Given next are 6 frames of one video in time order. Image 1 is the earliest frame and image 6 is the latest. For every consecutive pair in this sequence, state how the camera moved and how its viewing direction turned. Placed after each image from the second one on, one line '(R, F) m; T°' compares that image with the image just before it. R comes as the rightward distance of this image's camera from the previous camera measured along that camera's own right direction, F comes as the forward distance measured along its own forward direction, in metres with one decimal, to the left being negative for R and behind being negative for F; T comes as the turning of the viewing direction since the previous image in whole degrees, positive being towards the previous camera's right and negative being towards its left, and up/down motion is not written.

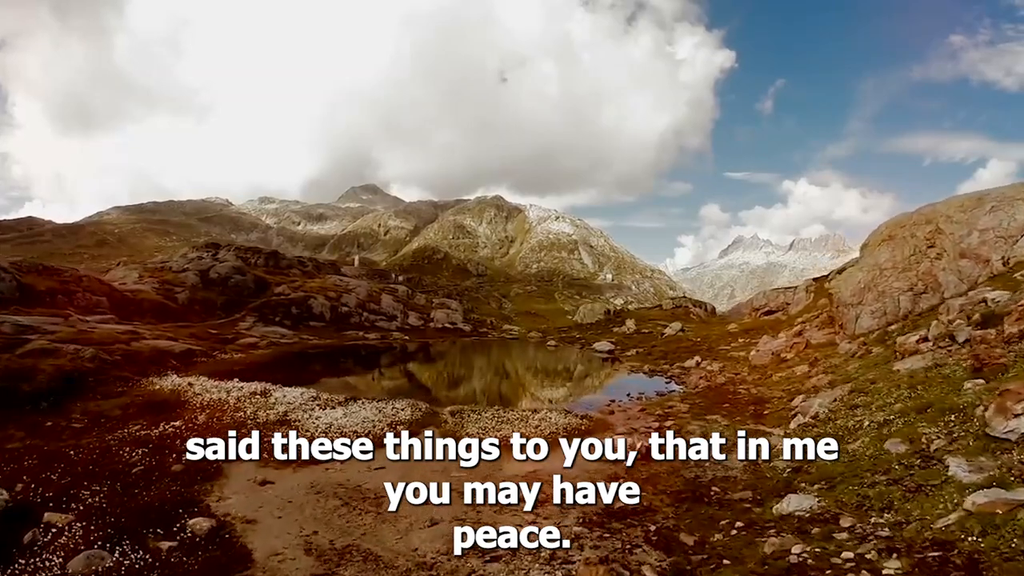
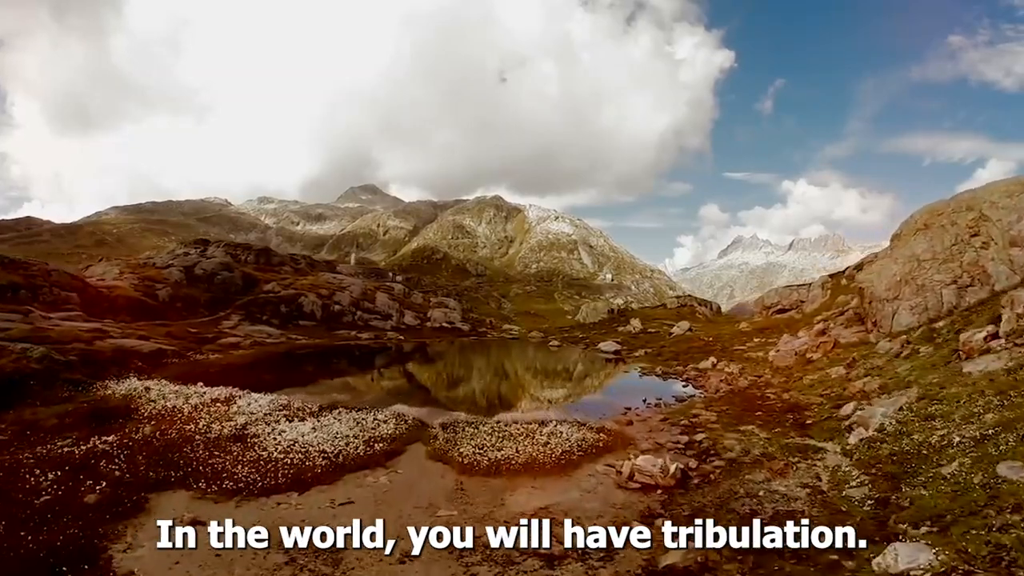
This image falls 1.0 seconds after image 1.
(-0.2, +4.6) m; 0°
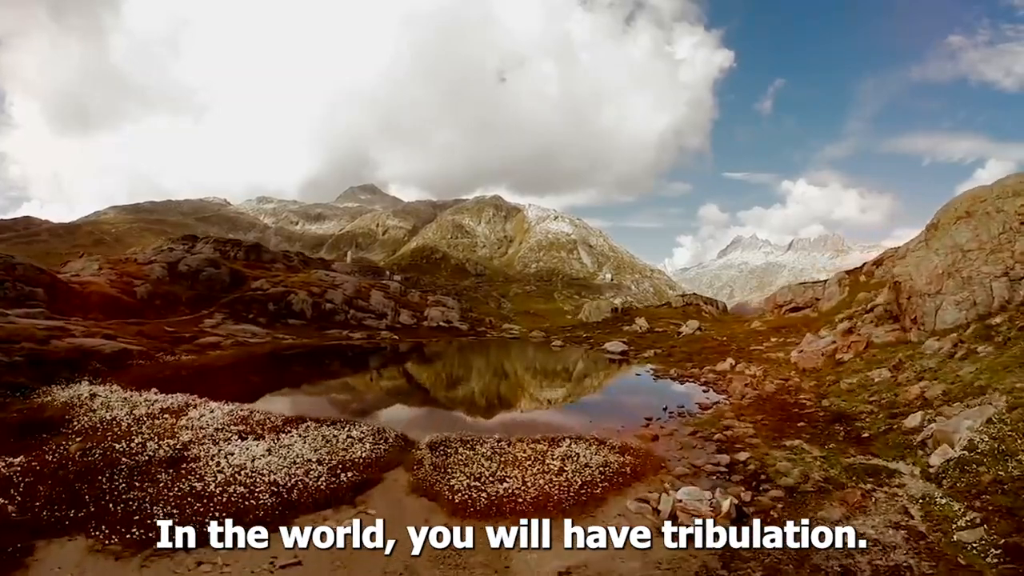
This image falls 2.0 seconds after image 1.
(-0.2, +4.5) m; 0°
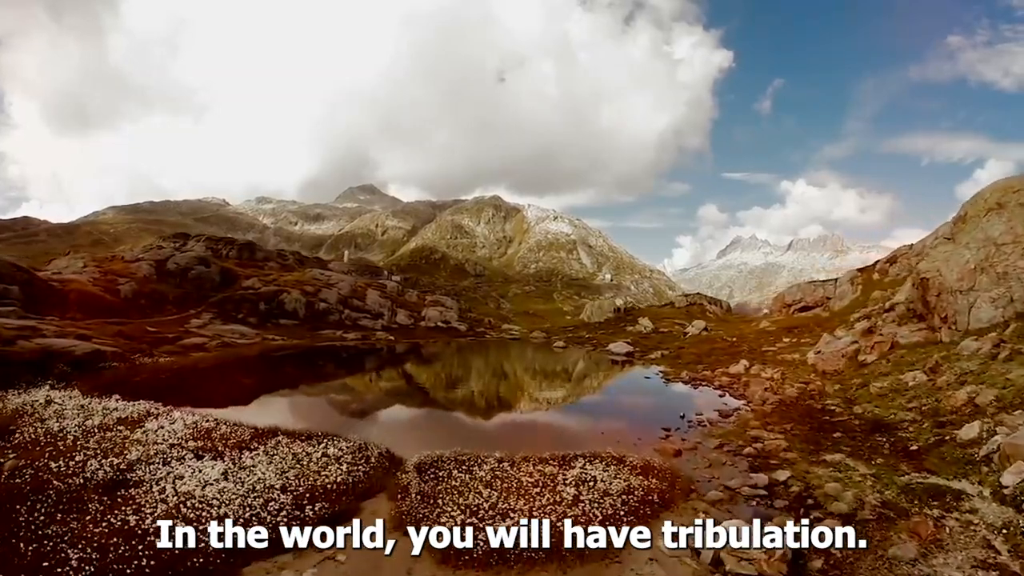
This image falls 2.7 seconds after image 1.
(-0.1, +3.0) m; 0°
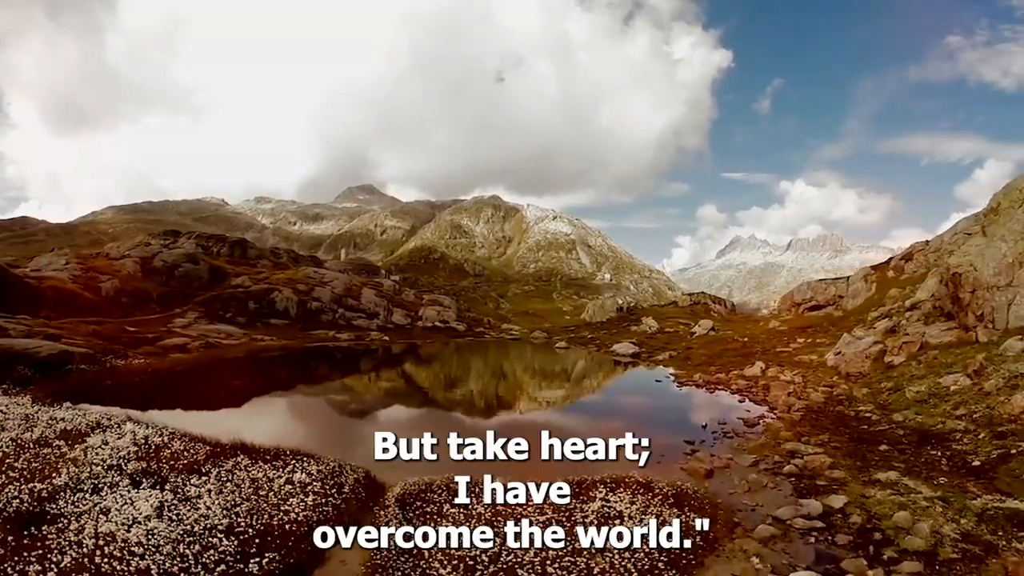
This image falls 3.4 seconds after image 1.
(-0.1, +3.1) m; 0°
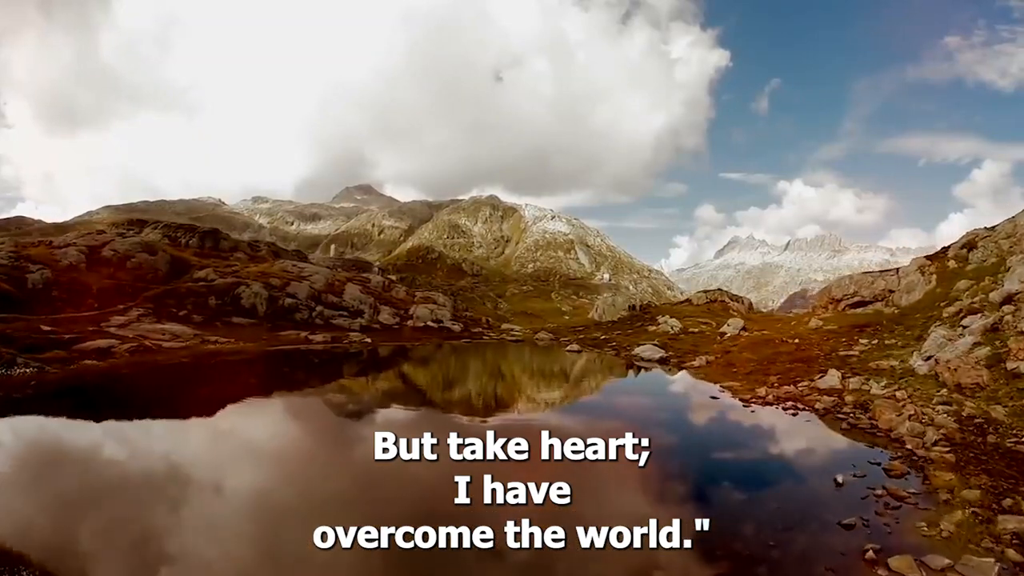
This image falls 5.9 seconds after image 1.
(-0.5, +10.1) m; 0°
